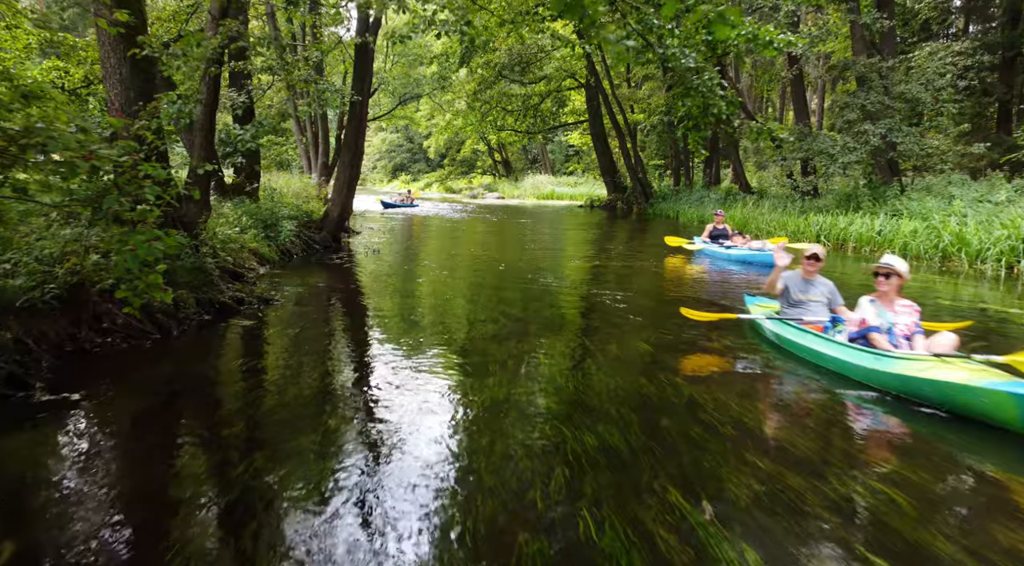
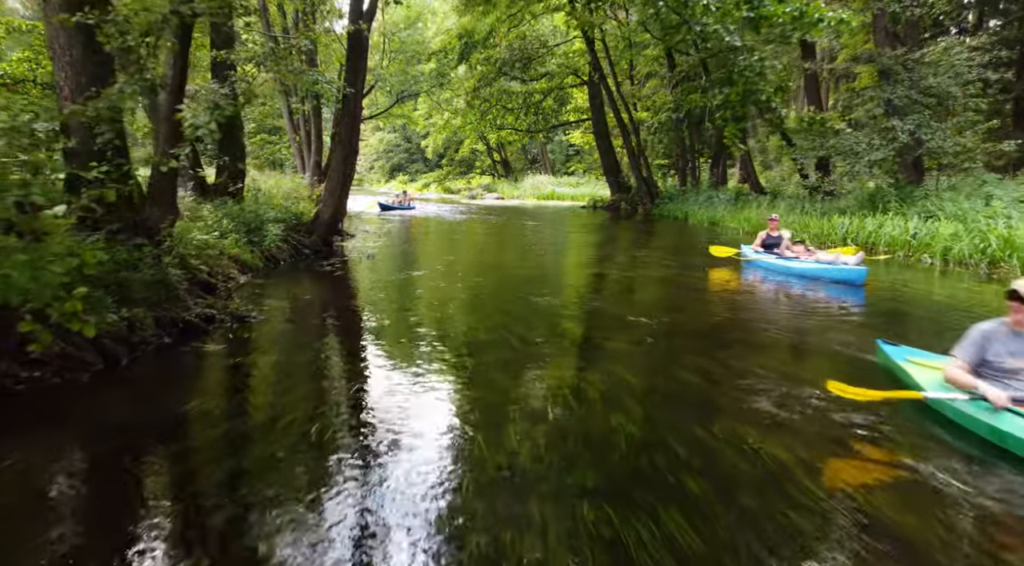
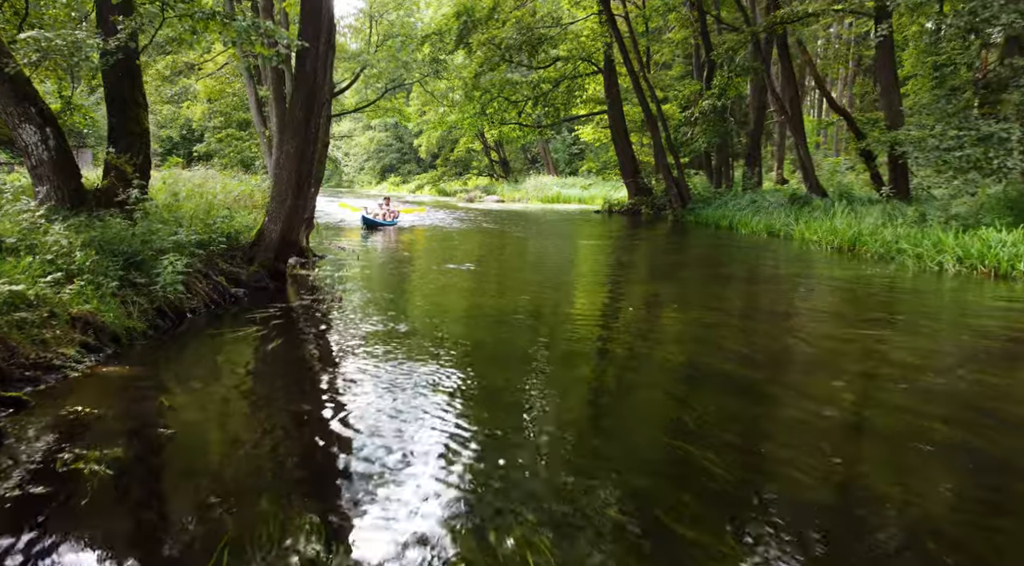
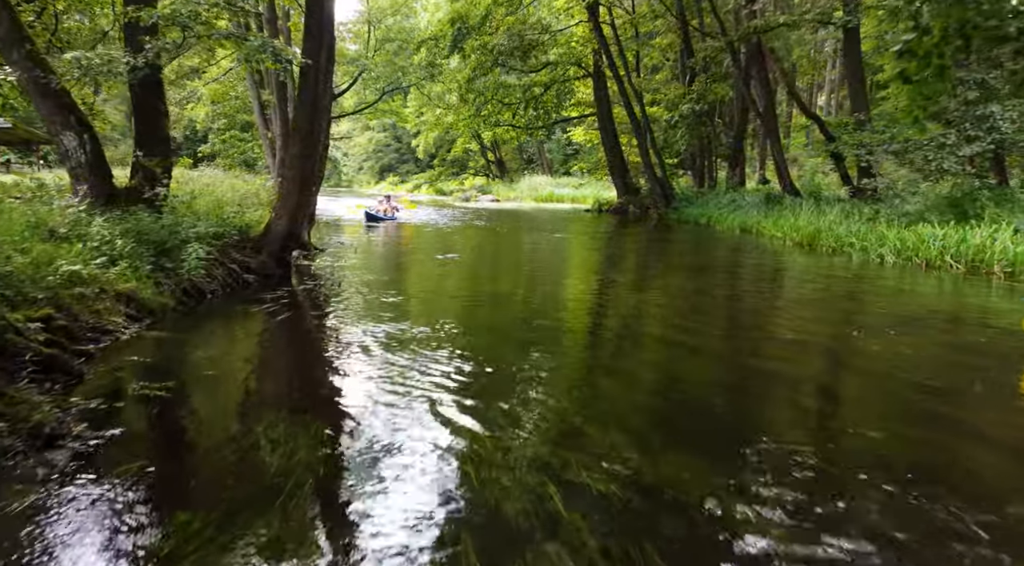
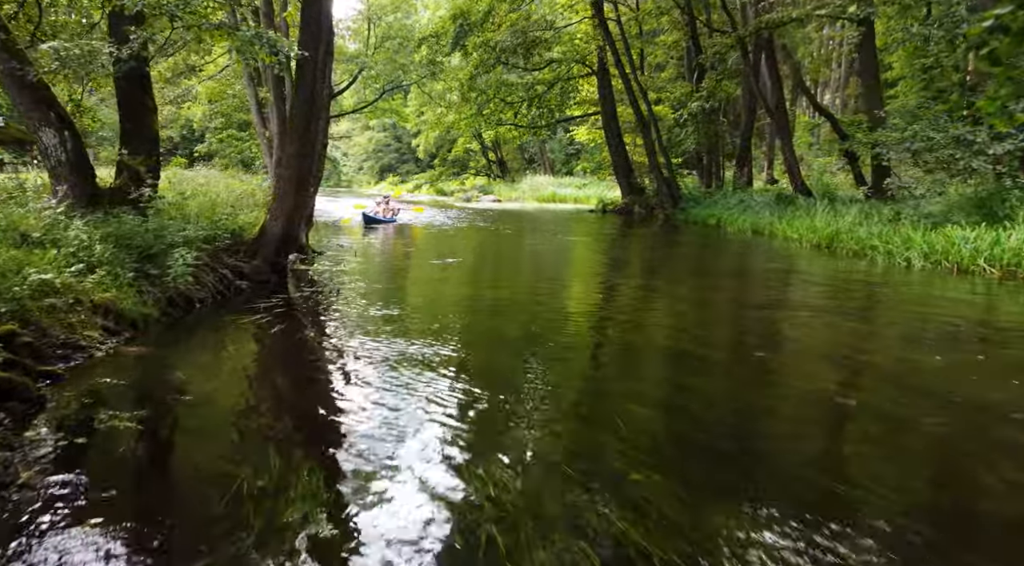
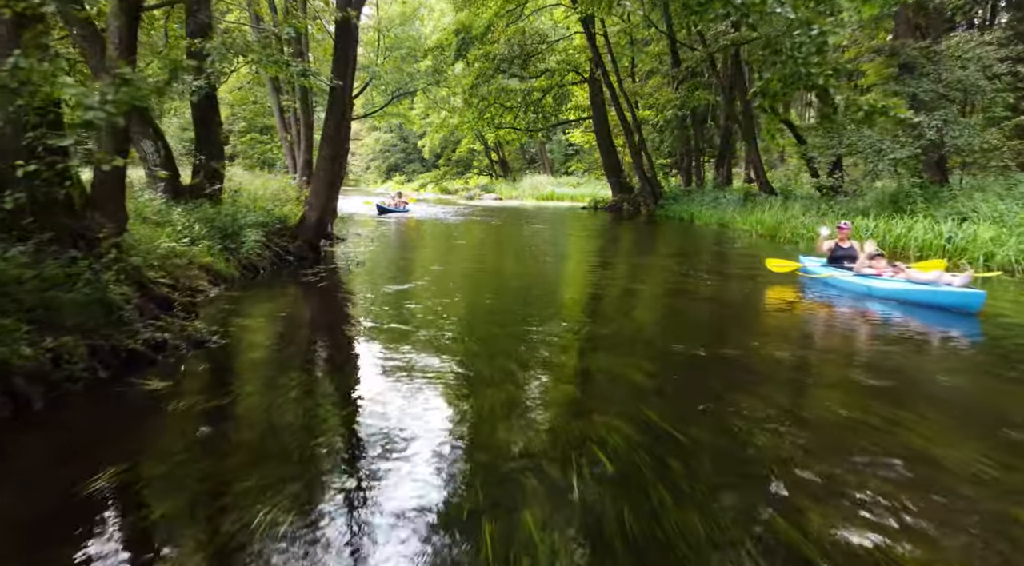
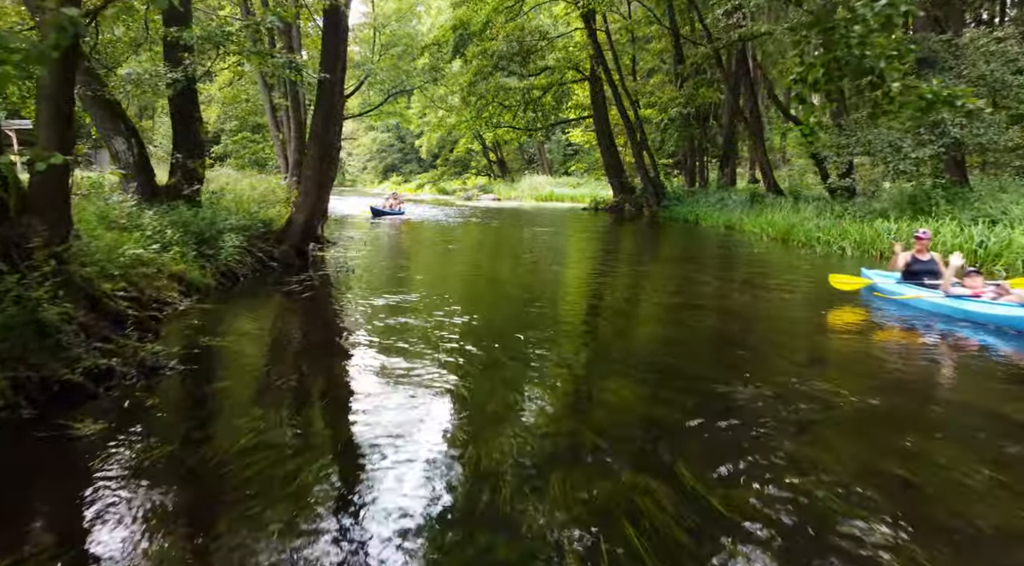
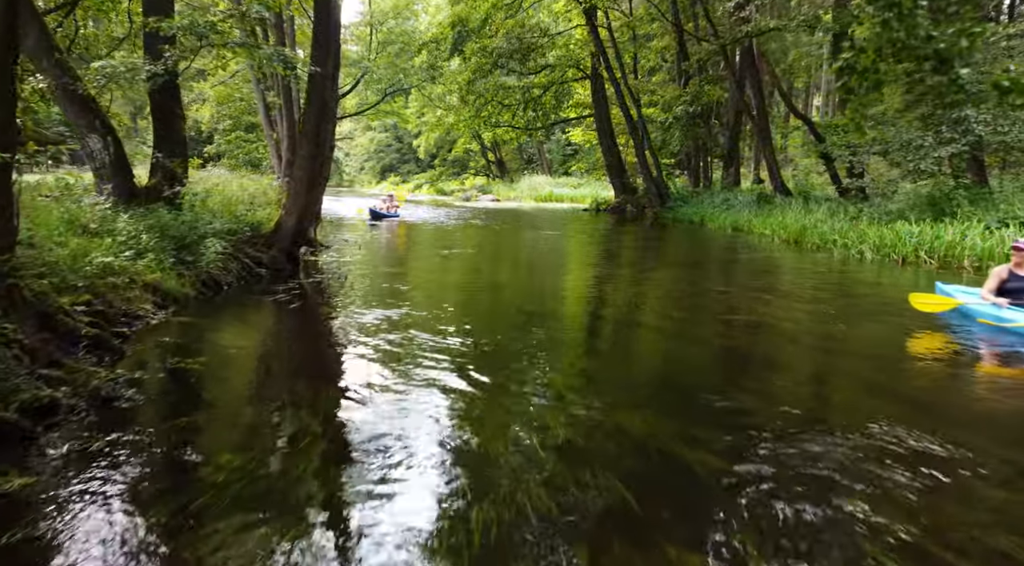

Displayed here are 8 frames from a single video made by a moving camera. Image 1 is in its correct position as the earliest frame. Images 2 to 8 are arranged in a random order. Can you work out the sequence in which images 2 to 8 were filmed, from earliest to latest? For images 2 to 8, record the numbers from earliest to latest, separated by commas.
2, 6, 7, 8, 4, 5, 3
